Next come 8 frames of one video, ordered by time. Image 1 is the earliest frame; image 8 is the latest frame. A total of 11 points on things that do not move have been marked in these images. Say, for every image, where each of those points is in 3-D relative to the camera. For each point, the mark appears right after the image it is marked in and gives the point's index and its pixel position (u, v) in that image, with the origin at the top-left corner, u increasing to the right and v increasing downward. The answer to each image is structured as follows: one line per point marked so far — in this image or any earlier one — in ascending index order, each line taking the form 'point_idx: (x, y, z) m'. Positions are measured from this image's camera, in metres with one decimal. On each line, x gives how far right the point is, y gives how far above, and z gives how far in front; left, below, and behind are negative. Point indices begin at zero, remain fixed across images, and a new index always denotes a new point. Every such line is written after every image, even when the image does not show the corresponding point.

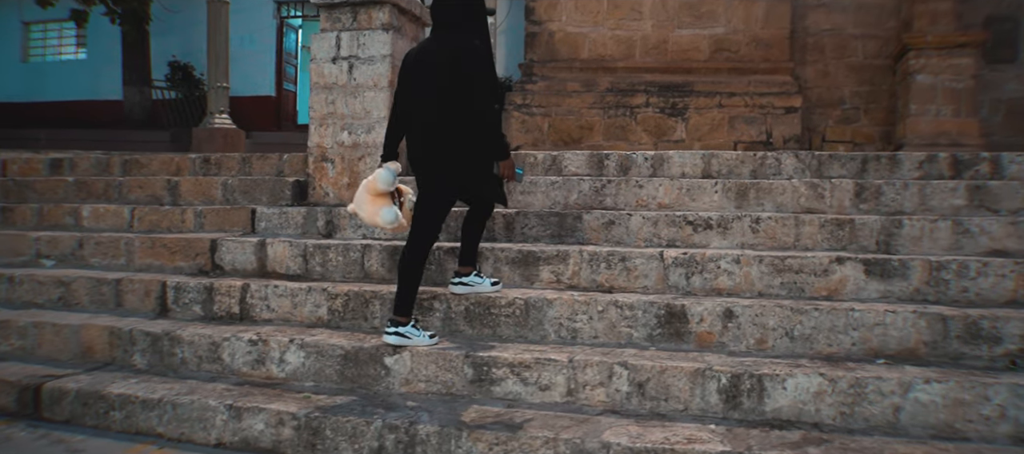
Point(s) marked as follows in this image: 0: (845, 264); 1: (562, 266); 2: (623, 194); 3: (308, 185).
0: (+1.6, -0.2, +3.5) m
1: (+0.3, -0.2, +3.8) m
2: (+0.7, +0.2, +4.4) m
3: (-1.4, +0.3, +4.9) m
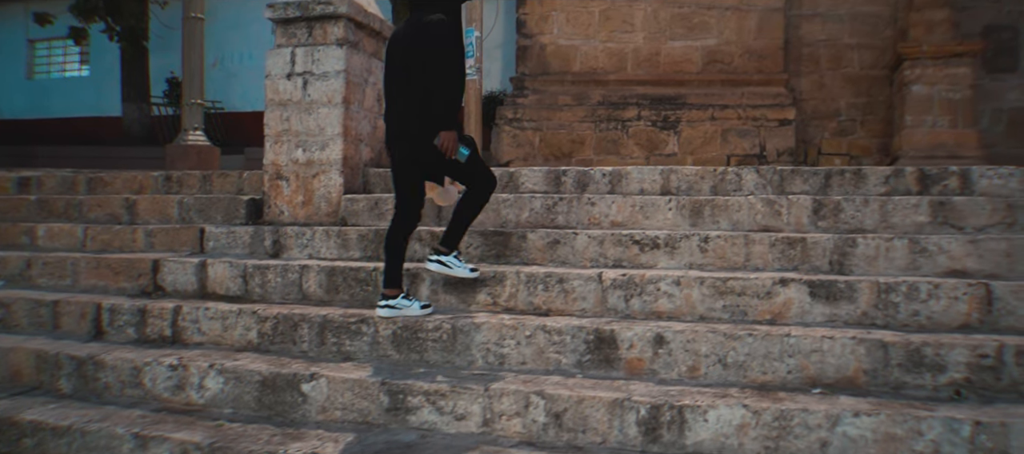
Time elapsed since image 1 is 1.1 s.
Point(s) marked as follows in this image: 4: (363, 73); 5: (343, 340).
0: (+1.3, -0.3, +3.3) m
1: (-0.1, -0.3, +3.6) m
2: (+0.4, +0.1, +4.3) m
3: (-1.7, +0.2, +4.8) m
4: (-1.0, +1.1, +4.9) m
5: (-0.8, -0.6, +3.5) m
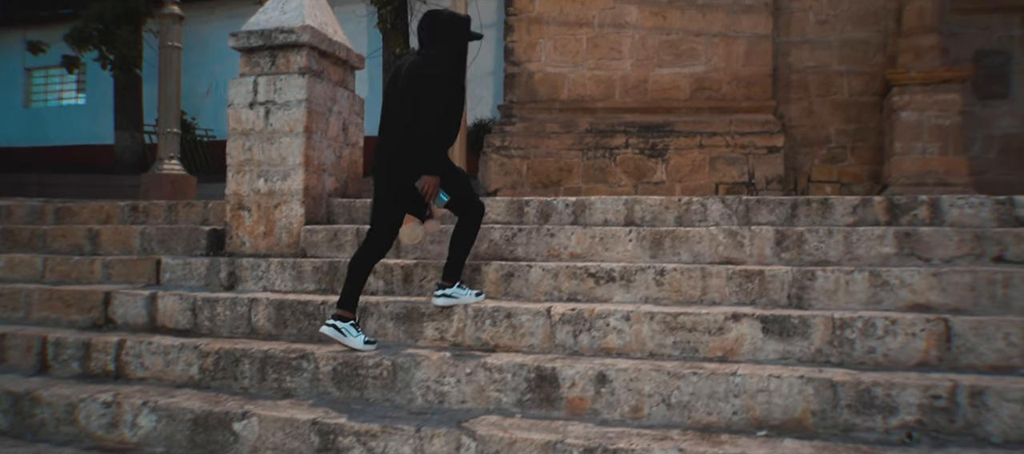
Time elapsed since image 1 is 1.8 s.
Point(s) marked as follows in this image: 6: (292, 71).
0: (+1.0, -0.4, +3.2) m
1: (-0.3, -0.5, +3.5) m
2: (+0.1, -0.1, +4.2) m
3: (-1.9, 0.0, +4.8) m
4: (-1.3, +0.9, +4.9) m
5: (-1.1, -0.7, +3.4) m
6: (-1.5, +1.0, +4.7) m
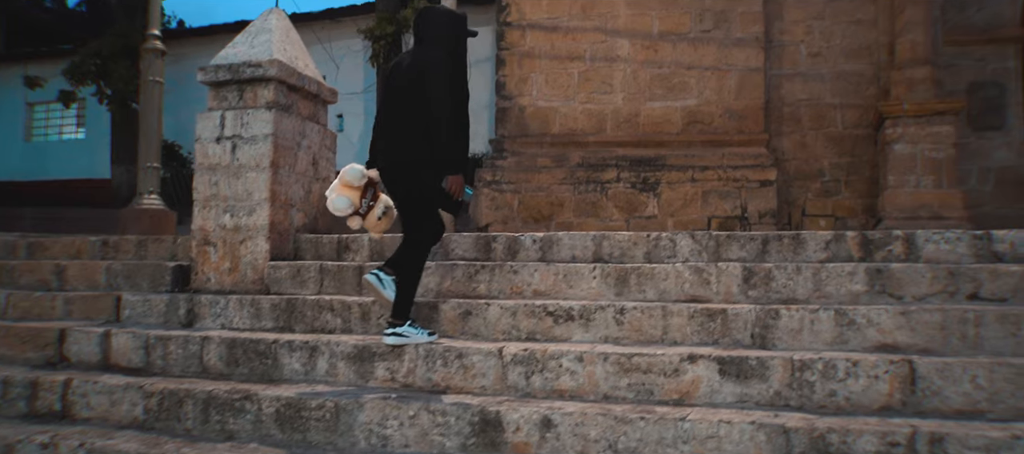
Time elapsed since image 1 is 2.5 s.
0: (+0.8, -0.6, +3.0) m
1: (-0.6, -0.7, +3.4) m
2: (-0.1, -0.3, +4.1) m
3: (-2.1, -0.3, +4.7) m
4: (-1.5, +0.6, +4.8) m
5: (-1.3, -0.9, +3.3) m
6: (-1.7, +0.8, +4.6) m
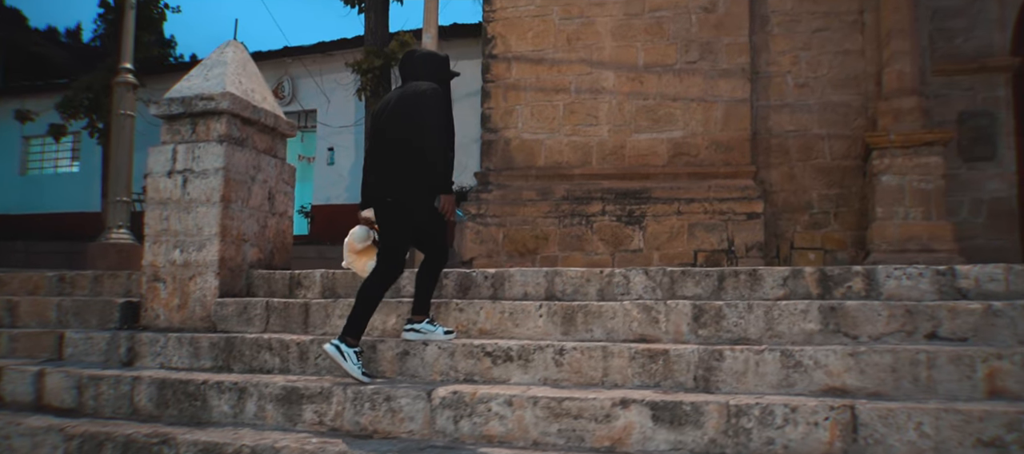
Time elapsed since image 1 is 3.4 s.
0: (+0.5, -0.7, +2.9) m
1: (-0.9, -0.8, +3.3) m
2: (-0.4, -0.5, +3.9) m
3: (-2.4, -0.5, +4.6) m
4: (-1.8, +0.4, +4.8) m
5: (-1.6, -1.0, +3.1) m
6: (-1.9, +0.6, +4.6) m
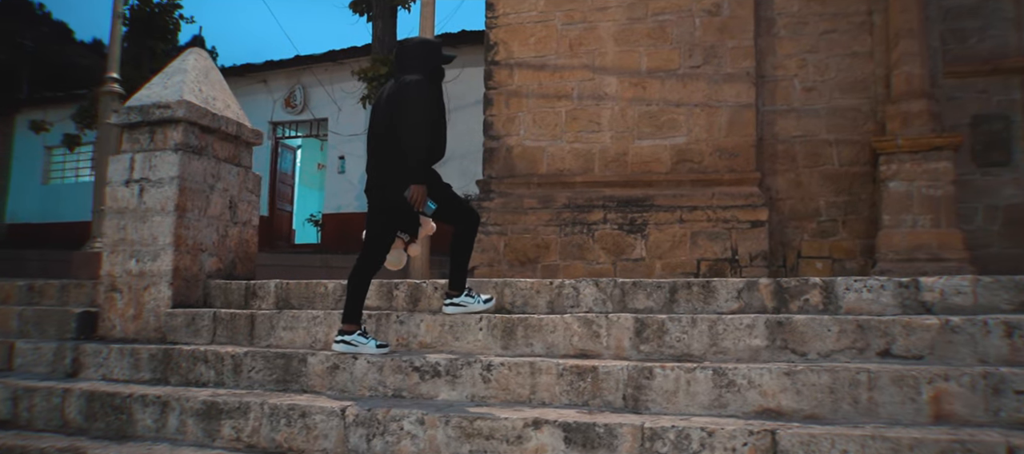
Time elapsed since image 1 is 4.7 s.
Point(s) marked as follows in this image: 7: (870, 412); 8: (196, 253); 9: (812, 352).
0: (+0.1, -0.8, +2.7) m
1: (-1.2, -0.9, +3.2) m
2: (-0.7, -0.6, +3.8) m
3: (-2.7, -0.6, +4.6) m
4: (-2.0, +0.3, +4.7) m
5: (-2.0, -1.1, +3.1) m
6: (-2.2, +0.5, +4.6) m
7: (+1.4, -0.7, +2.7) m
8: (-2.1, -0.2, +4.6) m
9: (+1.3, -0.6, +3.2) m
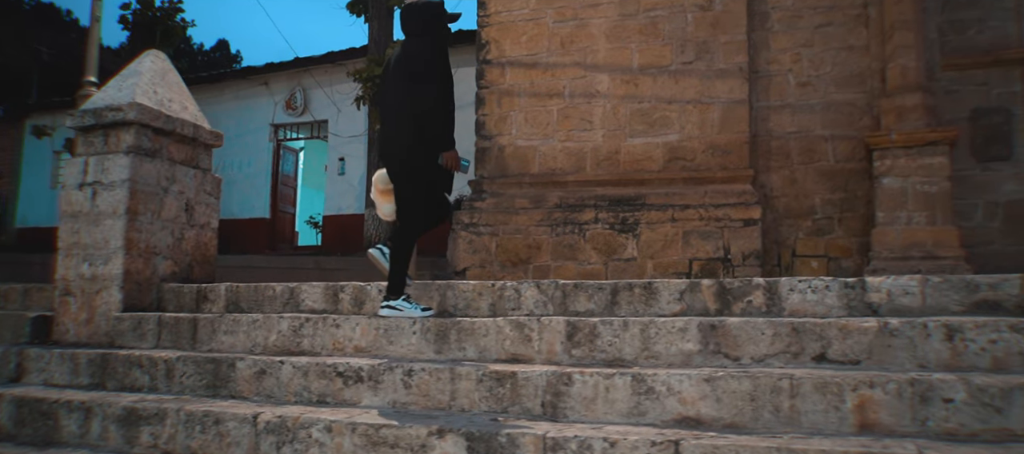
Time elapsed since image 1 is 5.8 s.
0: (-0.2, -0.8, +2.6) m
1: (-1.5, -0.9, +3.1) m
2: (-1.0, -0.6, +3.7) m
3: (-3.0, -0.6, +4.6) m
4: (-2.3, +0.3, +4.7) m
5: (-2.3, -1.1, +3.1) m
6: (-2.5, +0.5, +4.5) m
7: (+1.0, -0.7, +2.6) m
8: (-2.4, -0.2, +4.6) m
9: (+1.0, -0.6, +3.0) m
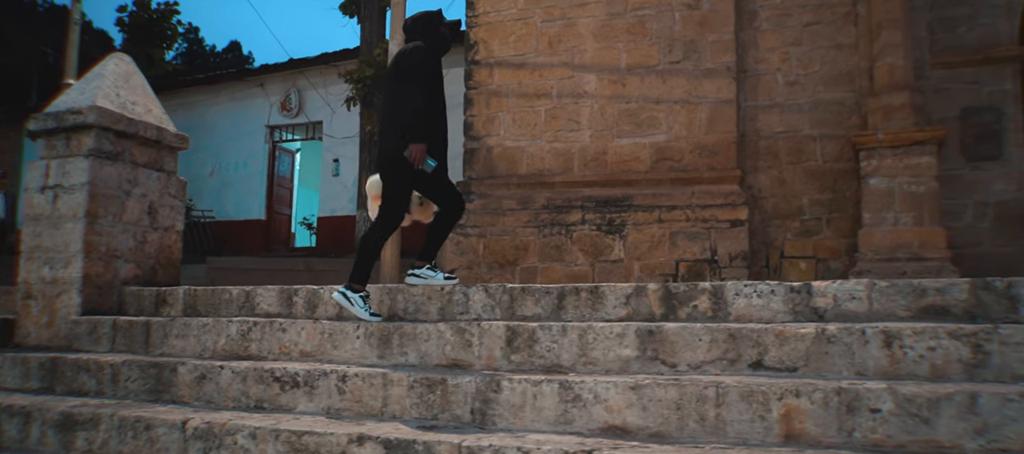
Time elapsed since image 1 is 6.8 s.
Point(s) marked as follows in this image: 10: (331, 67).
0: (-0.5, -0.8, +2.6) m
1: (-1.8, -0.9, +3.1) m
2: (-1.3, -0.6, +3.7) m
3: (-3.2, -0.6, +4.6) m
4: (-2.6, +0.3, +4.7) m
5: (-2.6, -1.1, +3.1) m
6: (-2.8, +0.5, +4.5) m
7: (+0.7, -0.7, +2.5) m
8: (-2.6, -0.2, +4.6) m
9: (+0.7, -0.6, +3.0) m
10: (-3.3, +2.9, +12.9) m
